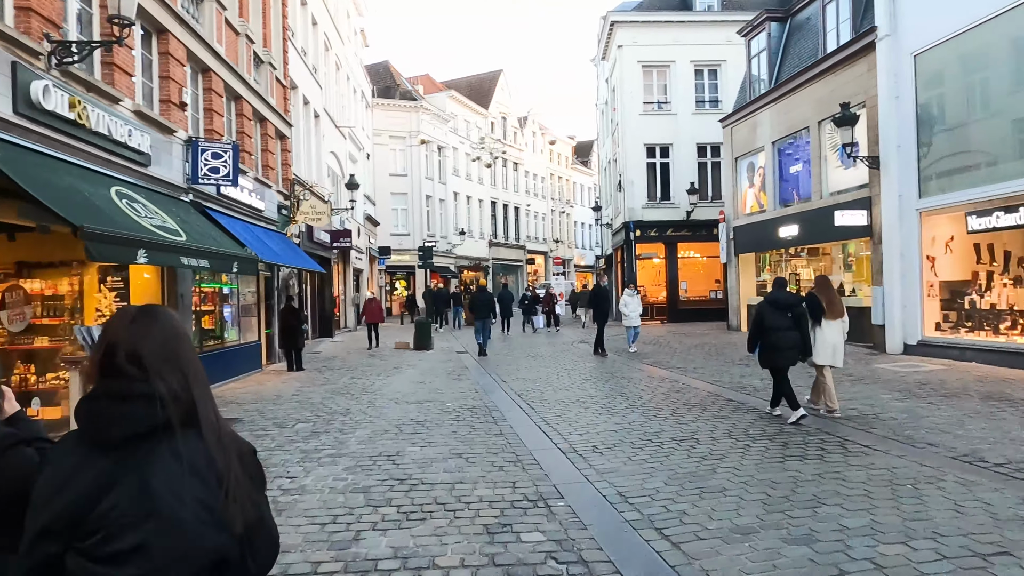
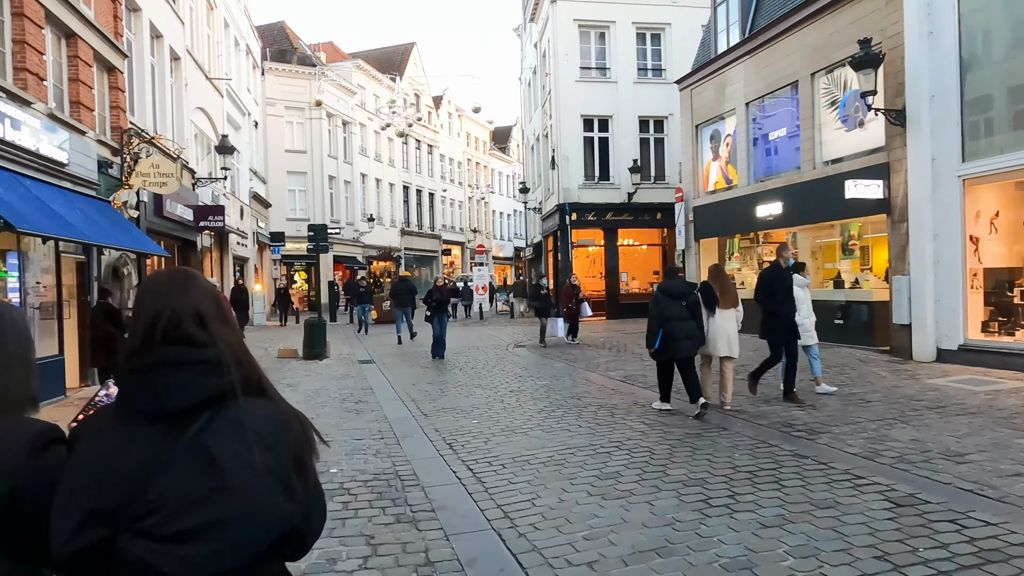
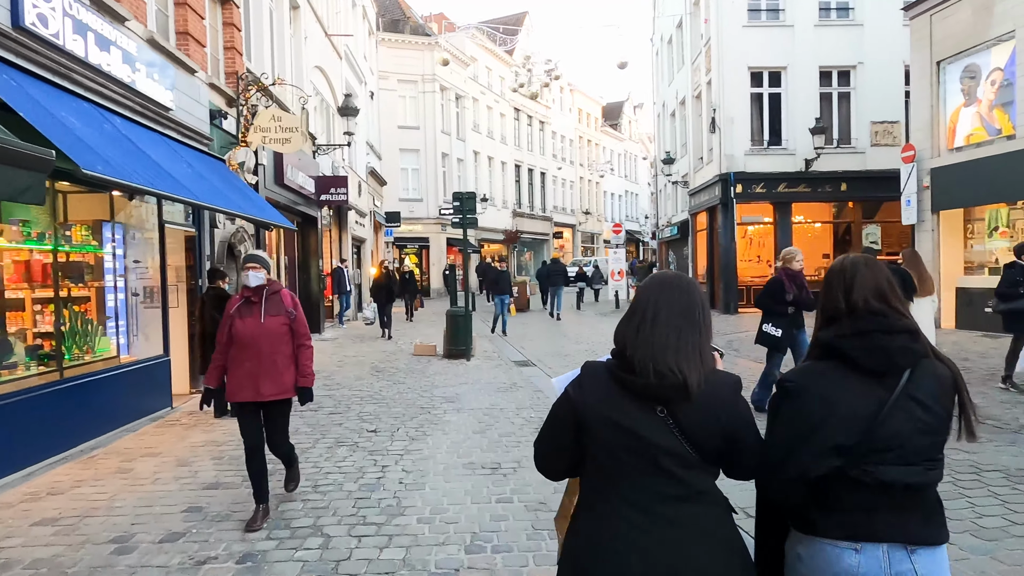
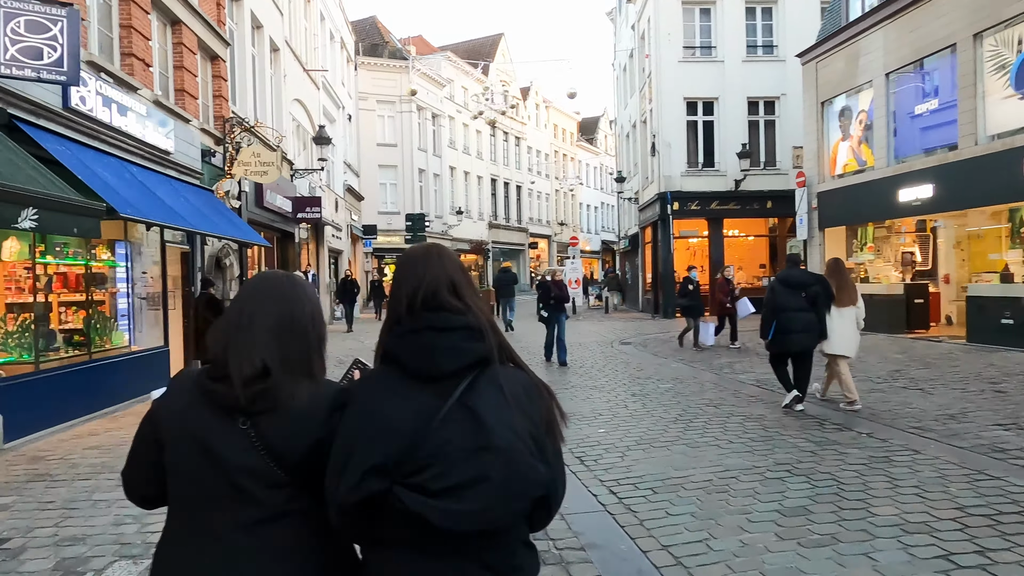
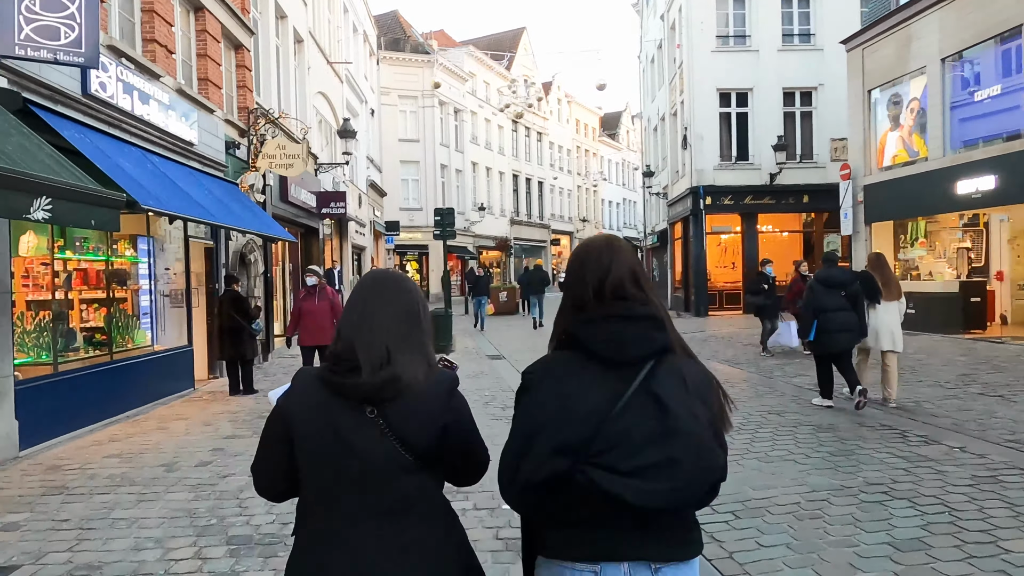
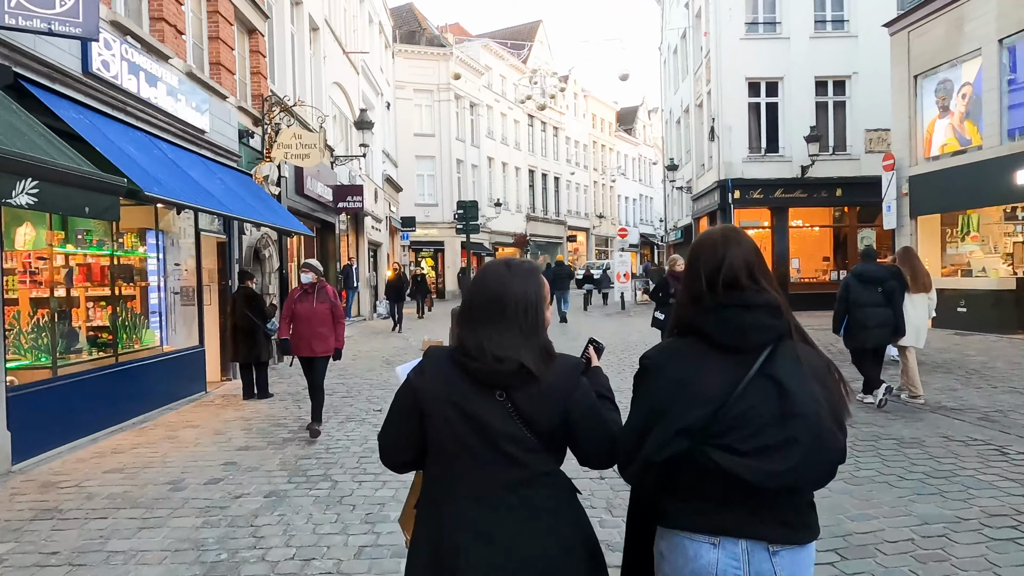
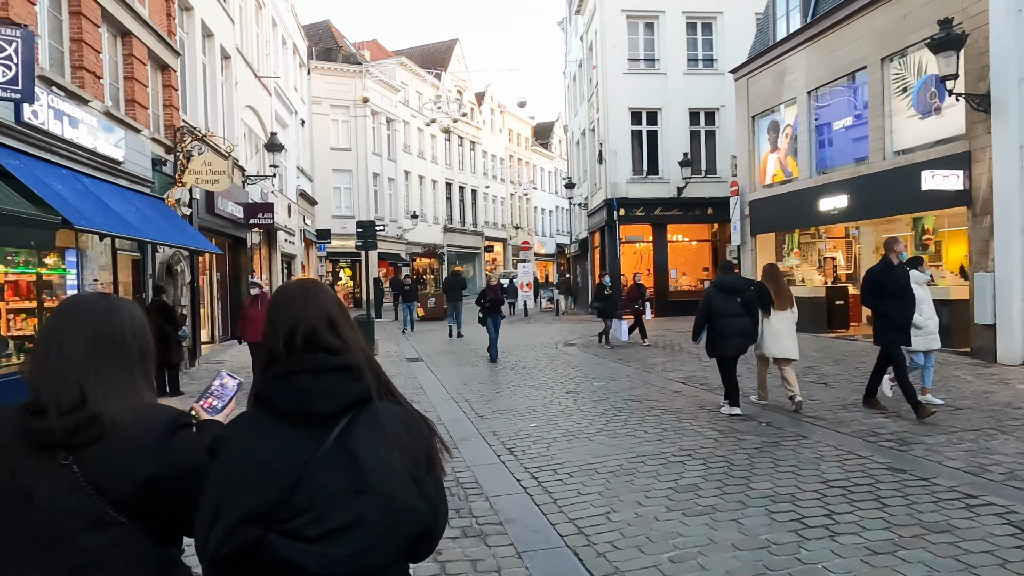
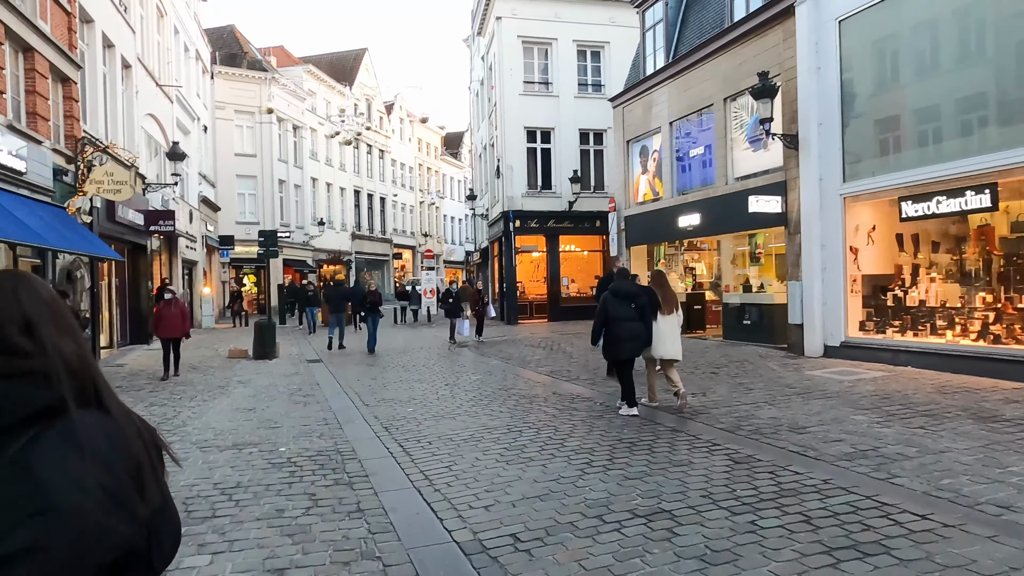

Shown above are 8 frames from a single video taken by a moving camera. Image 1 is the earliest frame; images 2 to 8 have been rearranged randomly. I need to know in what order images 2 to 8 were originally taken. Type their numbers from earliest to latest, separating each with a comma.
8, 2, 7, 4, 5, 6, 3
